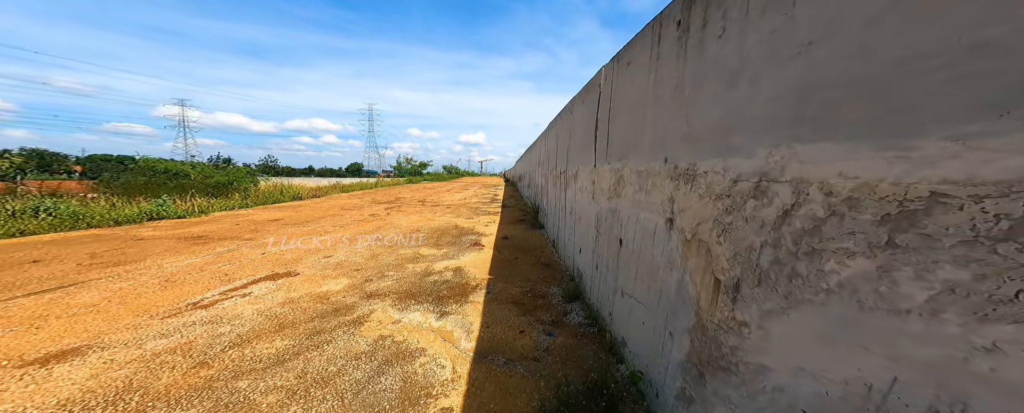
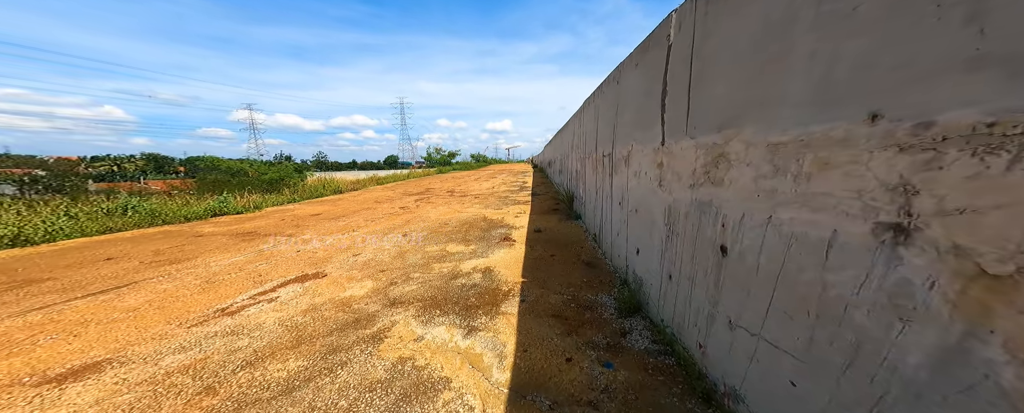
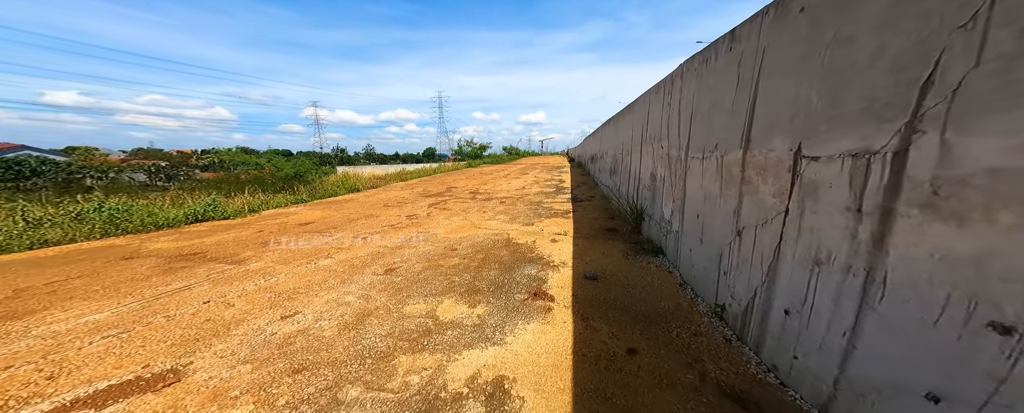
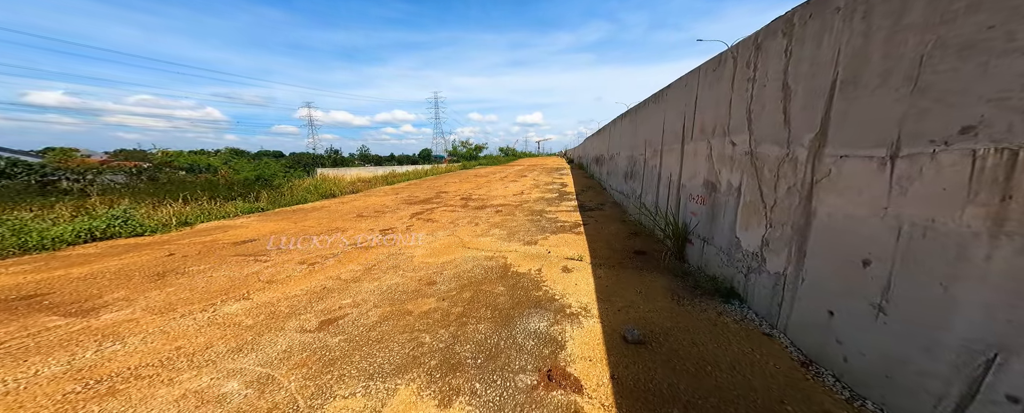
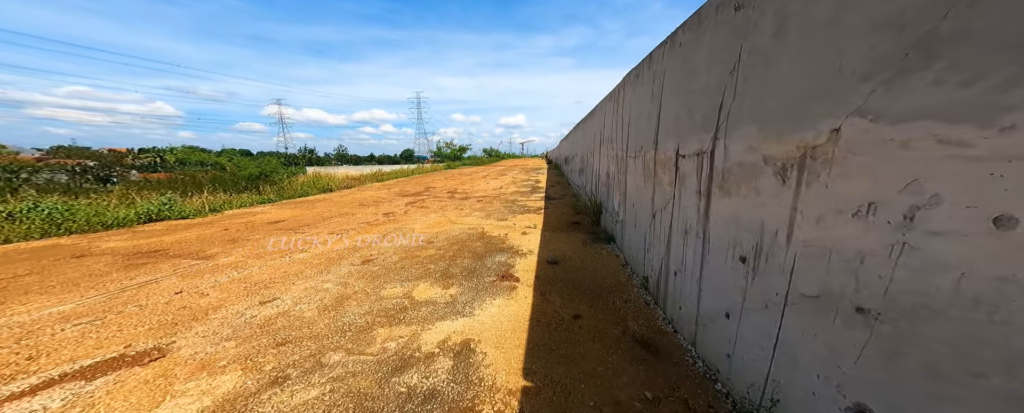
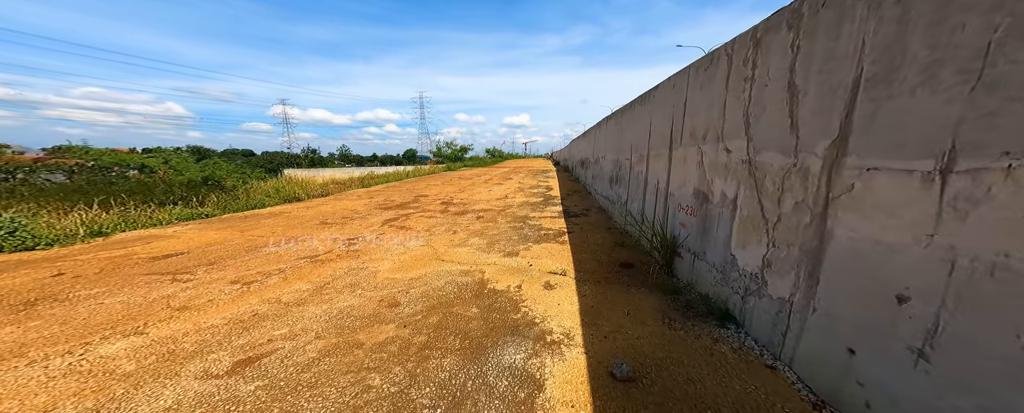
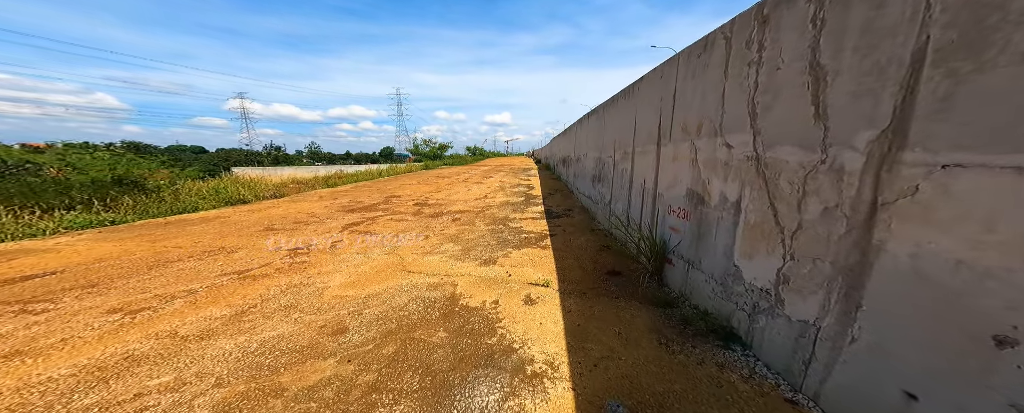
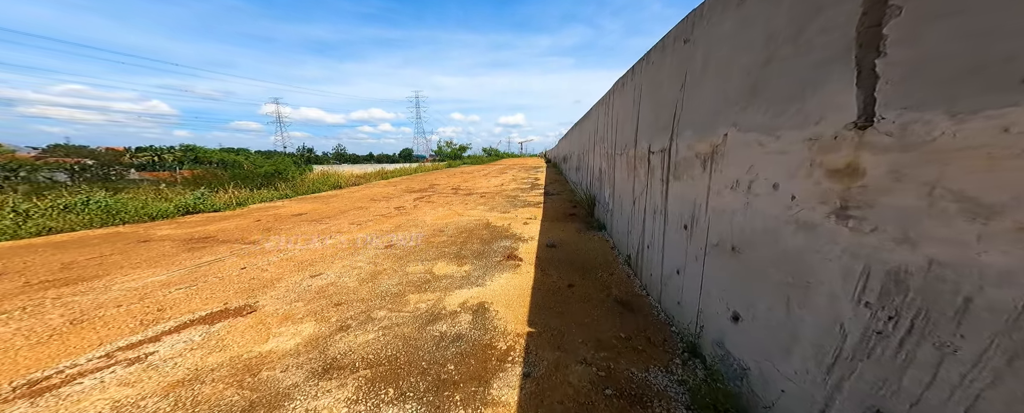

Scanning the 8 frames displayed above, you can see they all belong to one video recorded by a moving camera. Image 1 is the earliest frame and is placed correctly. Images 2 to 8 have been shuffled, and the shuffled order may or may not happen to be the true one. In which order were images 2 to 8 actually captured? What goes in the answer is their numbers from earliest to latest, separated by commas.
2, 8, 5, 3, 4, 6, 7
